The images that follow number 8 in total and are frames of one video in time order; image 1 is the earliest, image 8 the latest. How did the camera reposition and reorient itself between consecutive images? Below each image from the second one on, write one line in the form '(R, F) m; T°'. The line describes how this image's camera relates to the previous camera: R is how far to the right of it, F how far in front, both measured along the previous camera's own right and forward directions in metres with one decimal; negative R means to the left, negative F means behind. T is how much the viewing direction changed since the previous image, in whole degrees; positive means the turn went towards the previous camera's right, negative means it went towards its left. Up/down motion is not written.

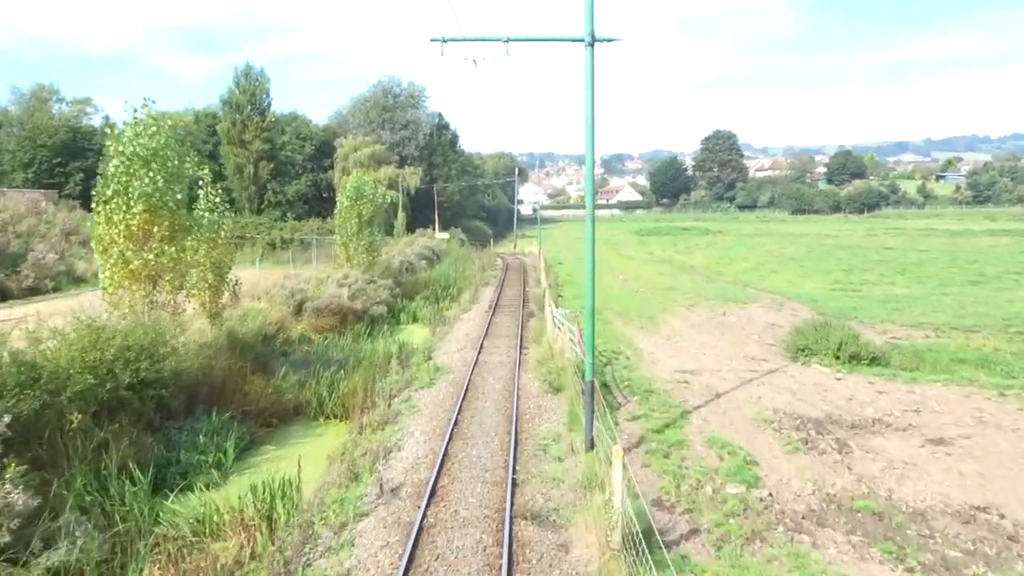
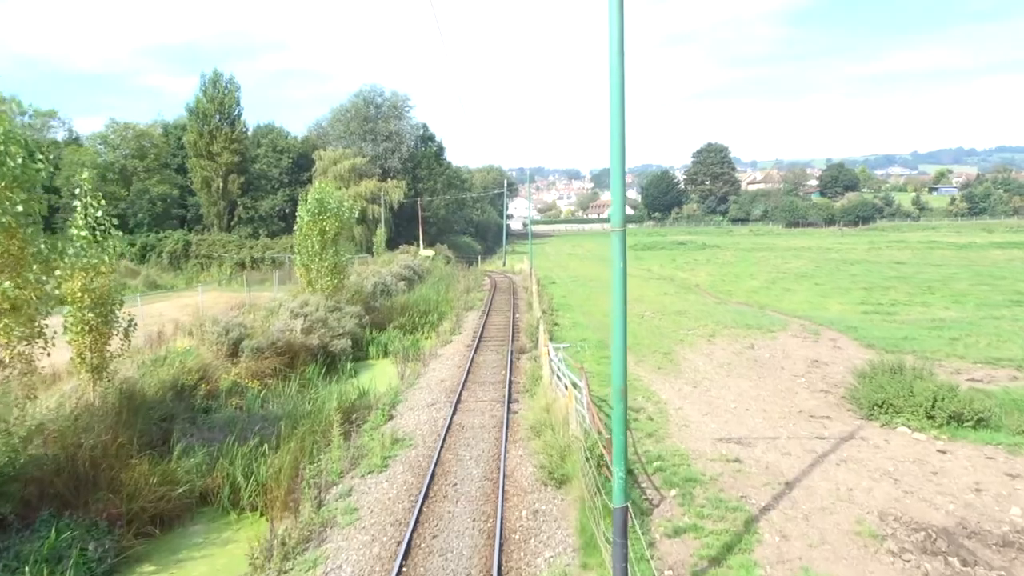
(+0.1, +4.5) m; +1°
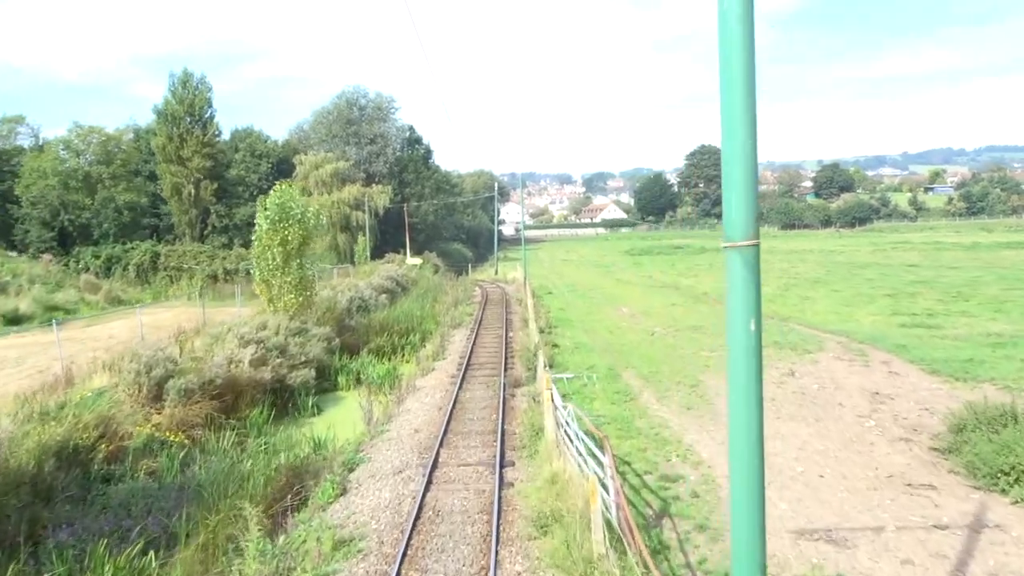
(0.0, +3.8) m; +1°
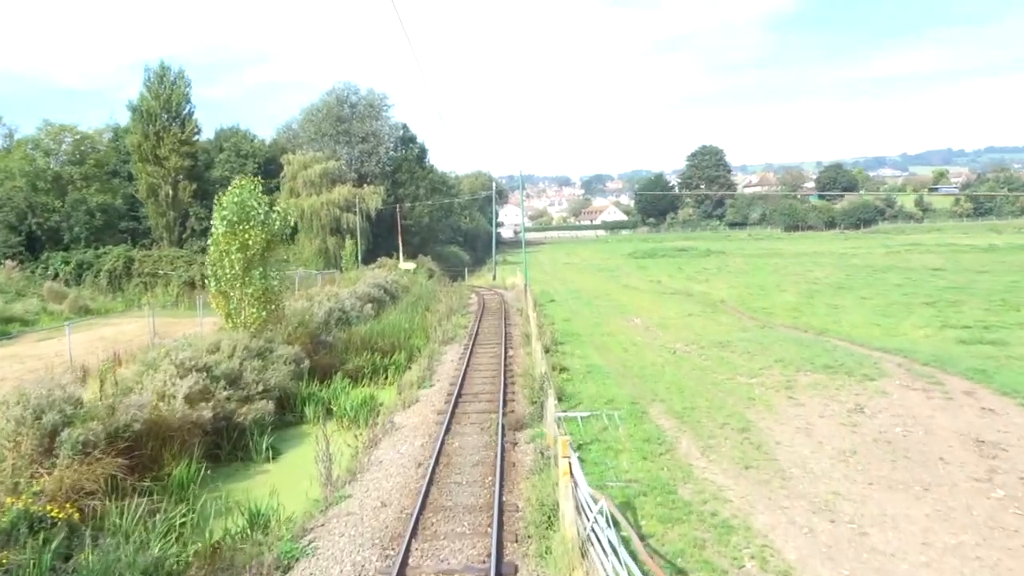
(0.0, +3.7) m; 0°
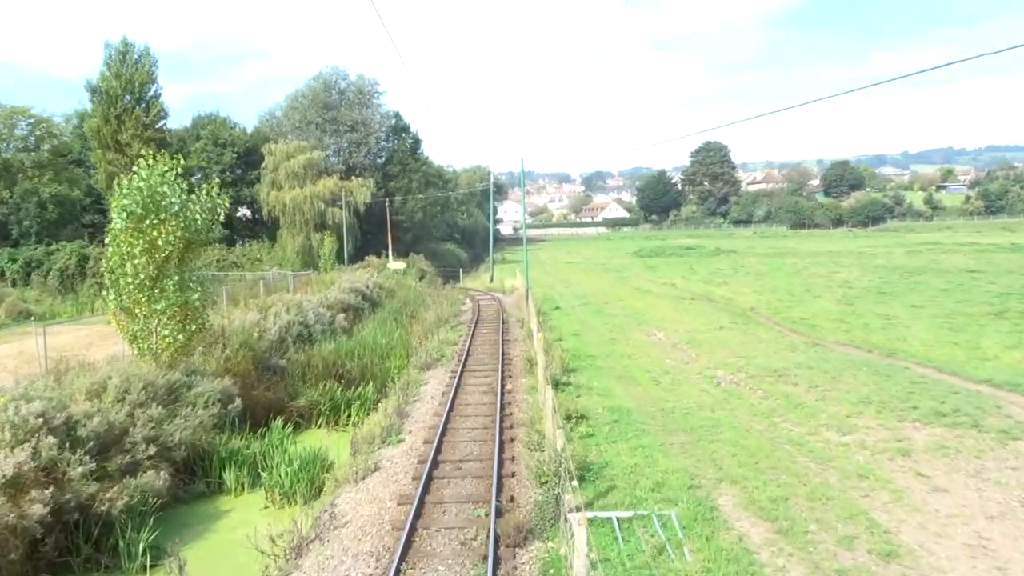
(0.0, +5.3) m; 0°
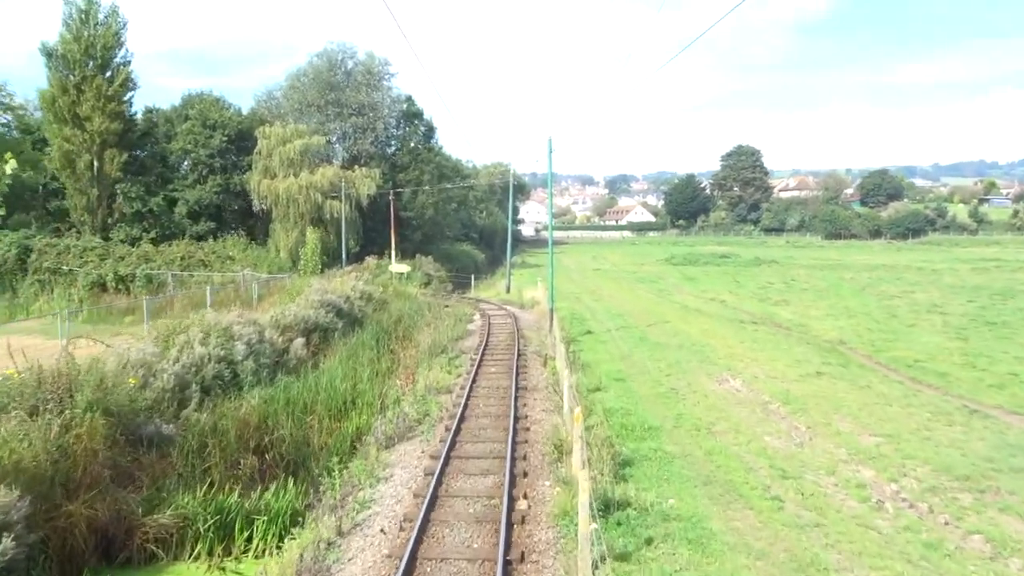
(0.0, +7.7) m; -1°
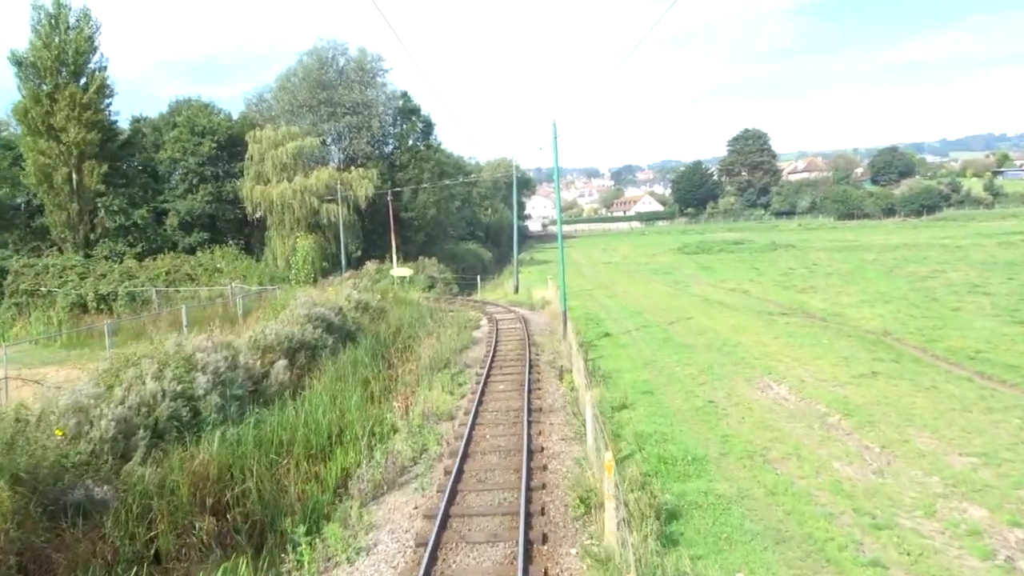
(+0.1, +2.6) m; -1°
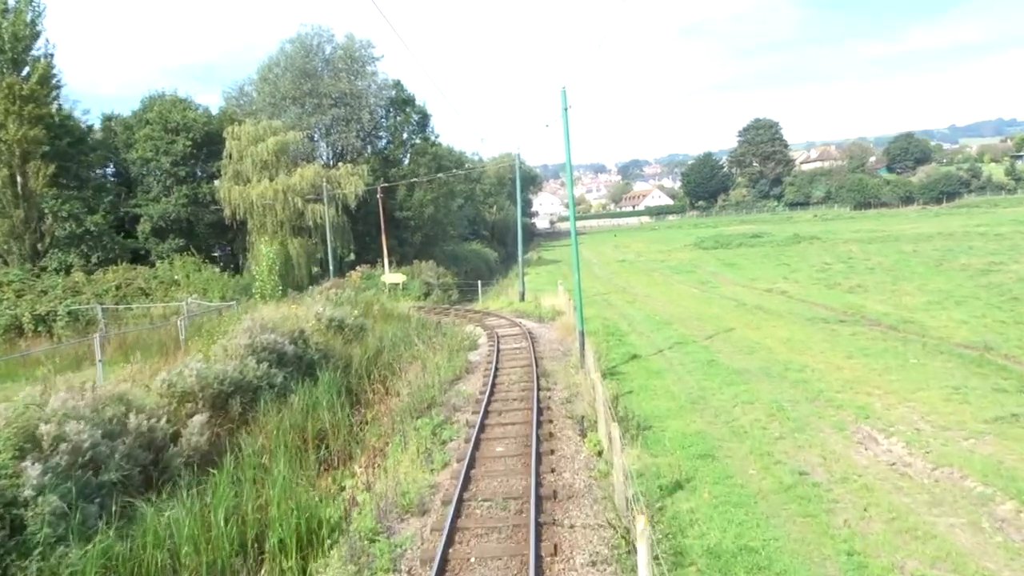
(+0.2, +5.1) m; -1°
